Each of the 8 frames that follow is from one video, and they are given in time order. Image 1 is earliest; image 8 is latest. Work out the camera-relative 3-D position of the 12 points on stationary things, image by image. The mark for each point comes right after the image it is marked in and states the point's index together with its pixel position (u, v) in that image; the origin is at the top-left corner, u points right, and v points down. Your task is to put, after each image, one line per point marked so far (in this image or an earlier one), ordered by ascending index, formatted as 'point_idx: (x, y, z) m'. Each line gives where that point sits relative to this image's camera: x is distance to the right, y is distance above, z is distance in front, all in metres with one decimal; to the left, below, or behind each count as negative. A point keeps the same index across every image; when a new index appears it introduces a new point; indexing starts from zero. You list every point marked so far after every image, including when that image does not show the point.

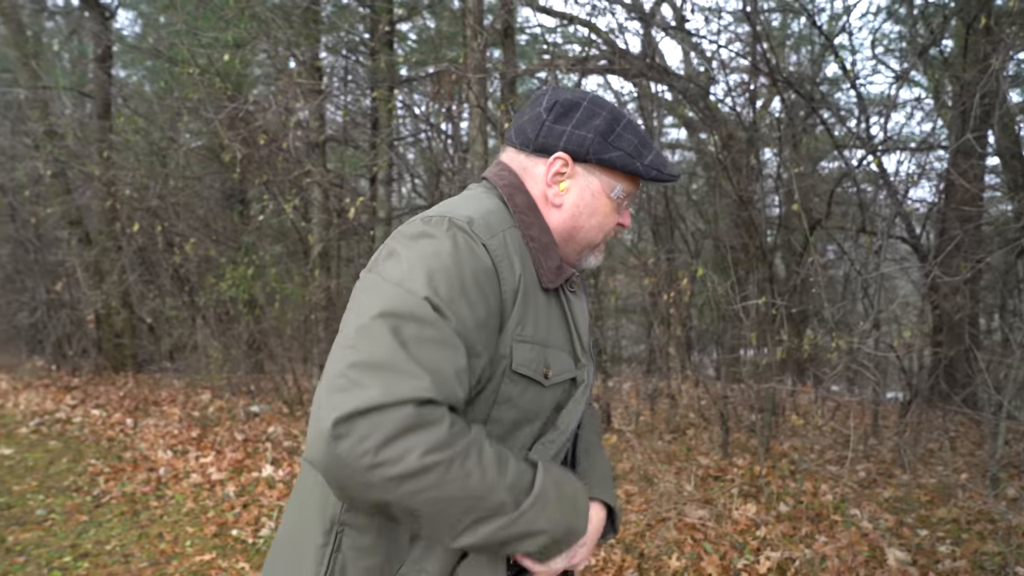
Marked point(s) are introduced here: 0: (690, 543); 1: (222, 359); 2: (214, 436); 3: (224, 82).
0: (+1.5, -2.1, +6.5) m
1: (-4.5, -1.1, +12.3) m
2: (-4.0, -2.0, +10.5) m
3: (-3.9, +2.8, +10.7) m
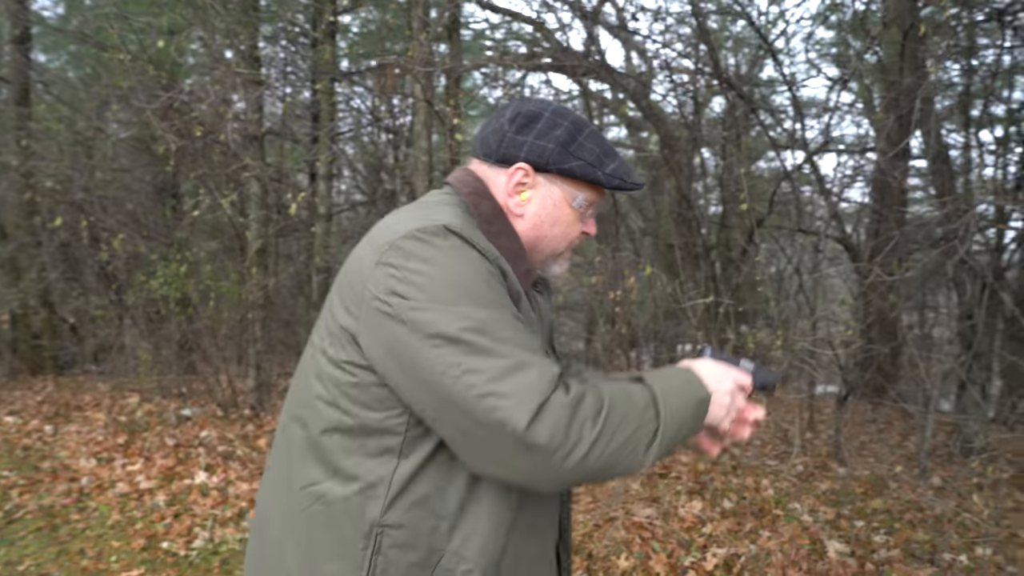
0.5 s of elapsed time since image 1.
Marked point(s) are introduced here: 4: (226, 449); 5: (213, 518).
0: (+1.1, -2.1, +6.6) m
1: (-5.4, -1.1, +11.9) m
2: (-4.8, -2.0, +10.1) m
3: (-4.7, +2.8, +10.3) m
4: (-3.5, -2.0, +9.6) m
5: (-2.9, -2.2, +7.6) m
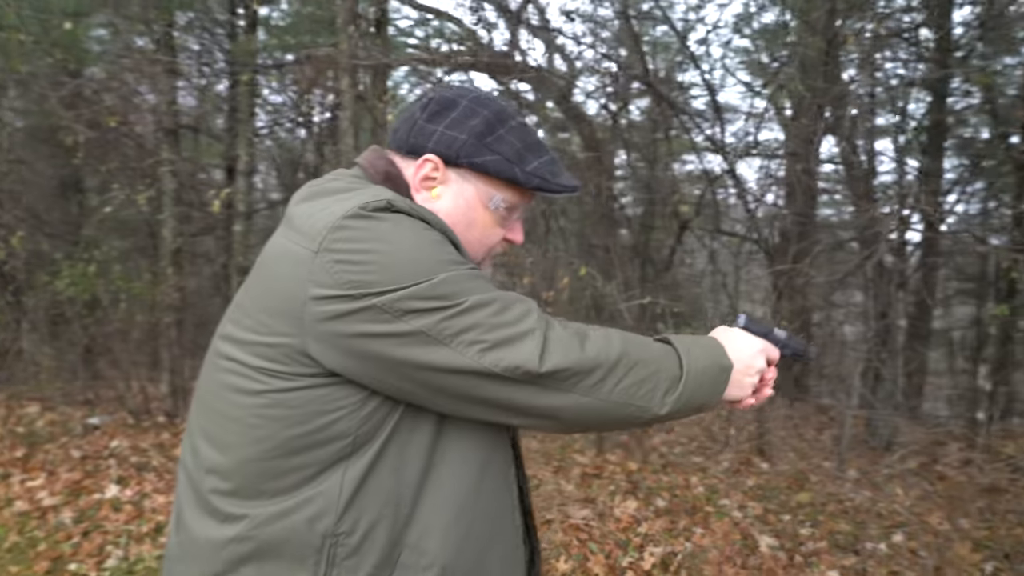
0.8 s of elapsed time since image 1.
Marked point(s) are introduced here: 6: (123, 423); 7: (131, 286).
0: (+0.5, -2.1, +6.6) m
1: (-6.5, -1.1, +11.1) m
2: (-5.7, -2.0, +9.4) m
3: (-5.7, +2.8, +9.6) m
4: (-4.4, -2.0, +9.1) m
5: (-3.5, -2.2, +7.1) m
6: (-5.5, -1.8, +10.8) m
7: (-5.2, 0.0, +10.5) m
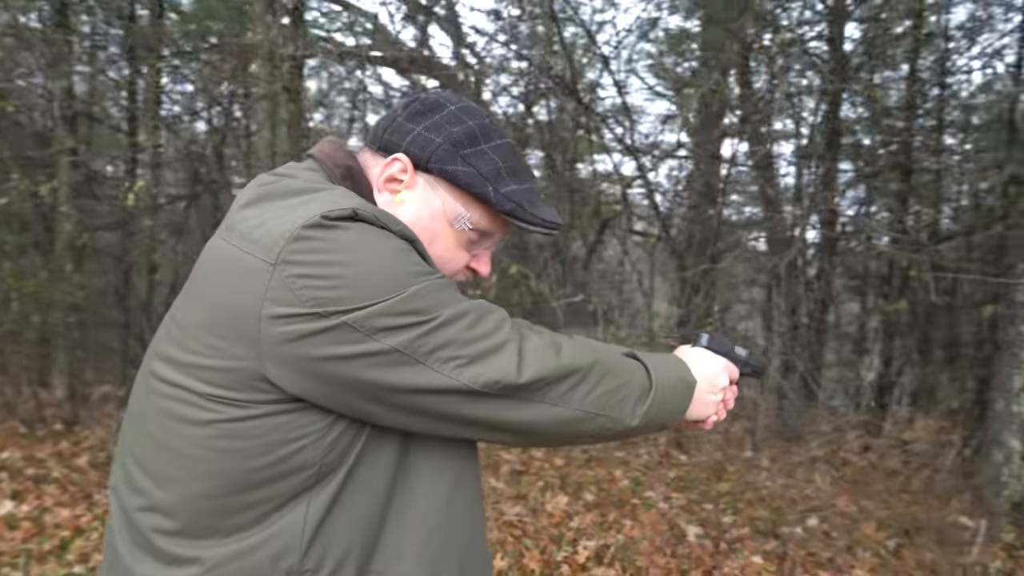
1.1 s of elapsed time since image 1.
0: (-0.1, -2.1, +6.6) m
1: (-7.7, -1.1, +10.1) m
2: (-6.7, -2.0, +8.5) m
3: (-6.7, +2.9, +8.7) m
4: (-5.3, -2.0, +8.4) m
5: (-4.2, -2.2, +6.6) m
6: (-6.6, -1.8, +10.0) m
7: (-6.3, +0.1, +9.7) m
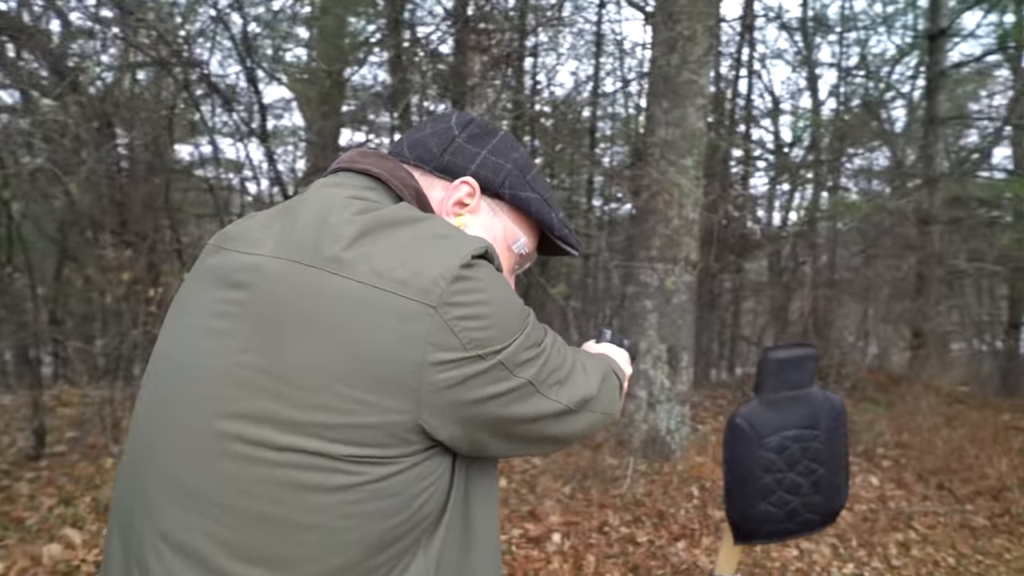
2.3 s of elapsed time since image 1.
0: (-2.5, -2.1, +5.9) m
1: (-10.9, -1.3, +4.7) m
2: (-9.1, -2.2, +4.0) m
3: (-9.4, +2.6, +4.0) m
4: (-7.9, -2.1, +4.6) m
5: (-6.0, -2.4, +3.7) m
6: (-9.8, -2.0, +5.2) m
7: (-9.5, -0.1, +5.1) m
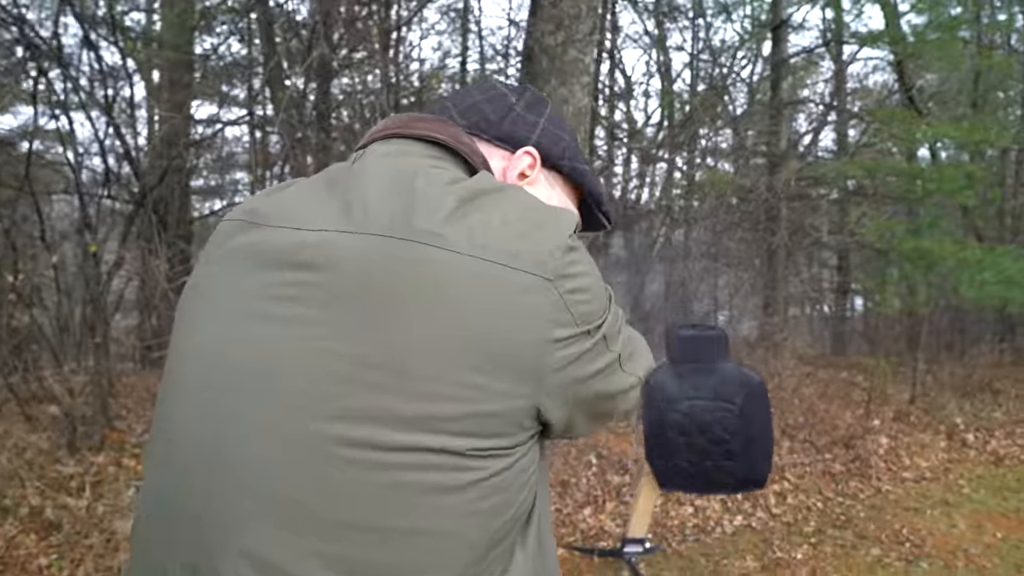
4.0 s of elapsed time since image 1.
0: (-3.2, -2.0, +5.3) m
1: (-11.1, -1.5, +2.4) m
2: (-9.2, -2.3, +2.1) m
3: (-9.6, +2.5, +1.9) m
4: (-8.2, -2.2, +3.0) m
5: (-6.1, -2.4, +2.4) m
6: (-10.2, -2.1, +3.1) m
7: (-9.9, -0.3, +3.0) m
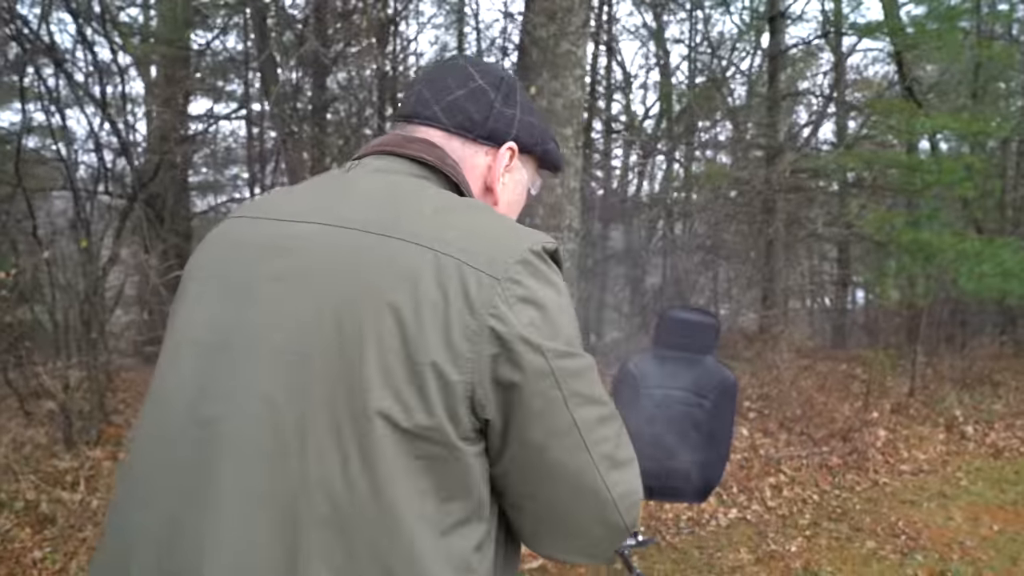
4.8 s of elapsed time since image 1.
0: (-3.2, -2.0, +5.3) m
1: (-11.2, -1.5, +2.5) m
2: (-9.3, -2.3, +2.2) m
3: (-9.7, +2.5, +1.9) m
4: (-8.2, -2.2, +3.0) m
5: (-6.1, -2.4, +2.5) m
6: (-10.3, -2.2, +3.2) m
7: (-9.9, -0.3, +3.1) m
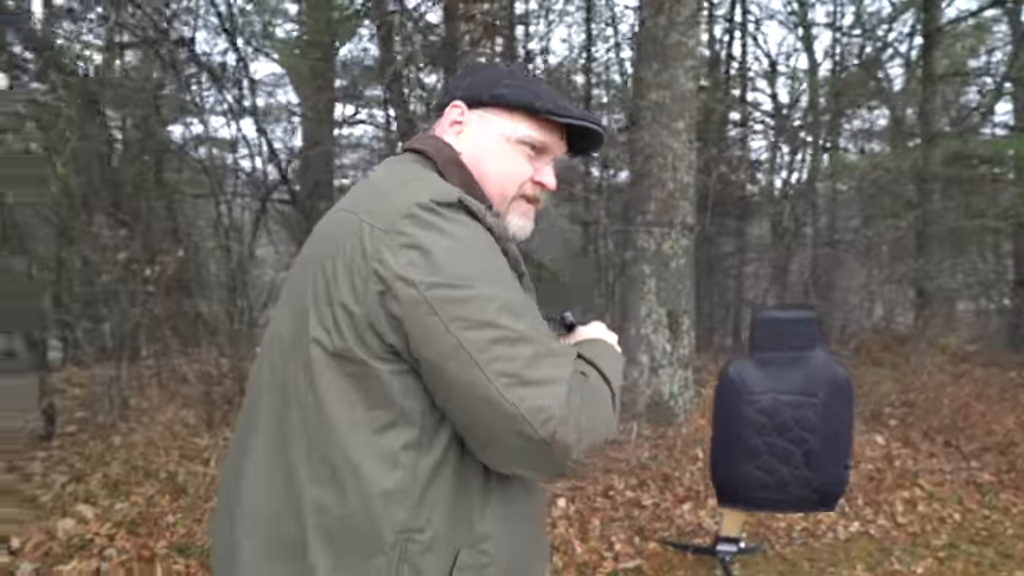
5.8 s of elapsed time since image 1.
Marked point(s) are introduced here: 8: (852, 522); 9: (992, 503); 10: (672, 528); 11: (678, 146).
0: (-2.5, -1.9, +5.9) m
1: (-10.8, -1.4, +4.8) m
2: (-9.1, -2.3, +4.1) m
3: (-9.5, +2.6, +3.9) m
4: (-7.8, -2.1, +4.7) m
5: (-5.9, -2.3, +3.7) m
6: (-9.8, -2.1, +5.3) m
7: (-9.5, -0.2, +5.1) m
8: (+2.3, -1.6, +5.3) m
9: (+3.5, -1.6, +5.8) m
10: (+1.0, -1.6, +5.1) m
11: (+1.3, +1.1, +6.1) m
